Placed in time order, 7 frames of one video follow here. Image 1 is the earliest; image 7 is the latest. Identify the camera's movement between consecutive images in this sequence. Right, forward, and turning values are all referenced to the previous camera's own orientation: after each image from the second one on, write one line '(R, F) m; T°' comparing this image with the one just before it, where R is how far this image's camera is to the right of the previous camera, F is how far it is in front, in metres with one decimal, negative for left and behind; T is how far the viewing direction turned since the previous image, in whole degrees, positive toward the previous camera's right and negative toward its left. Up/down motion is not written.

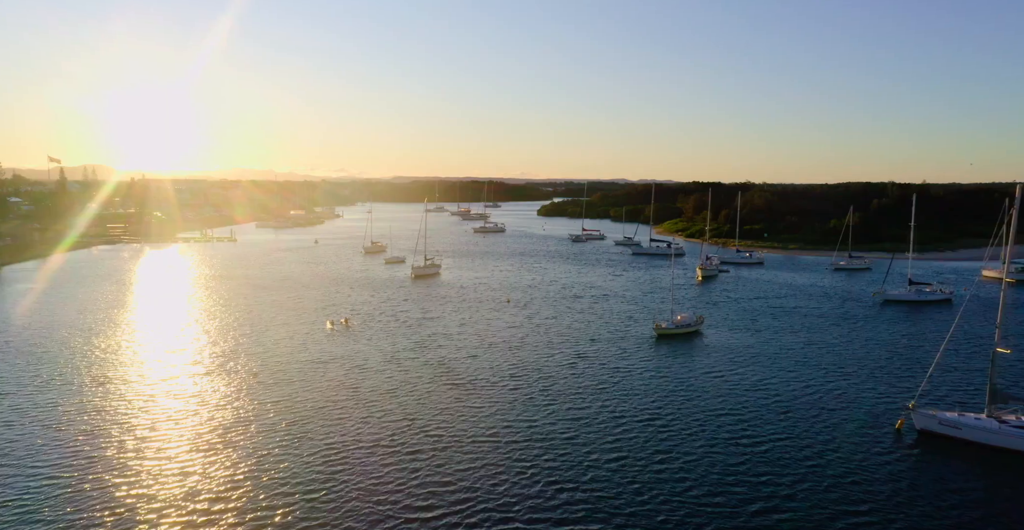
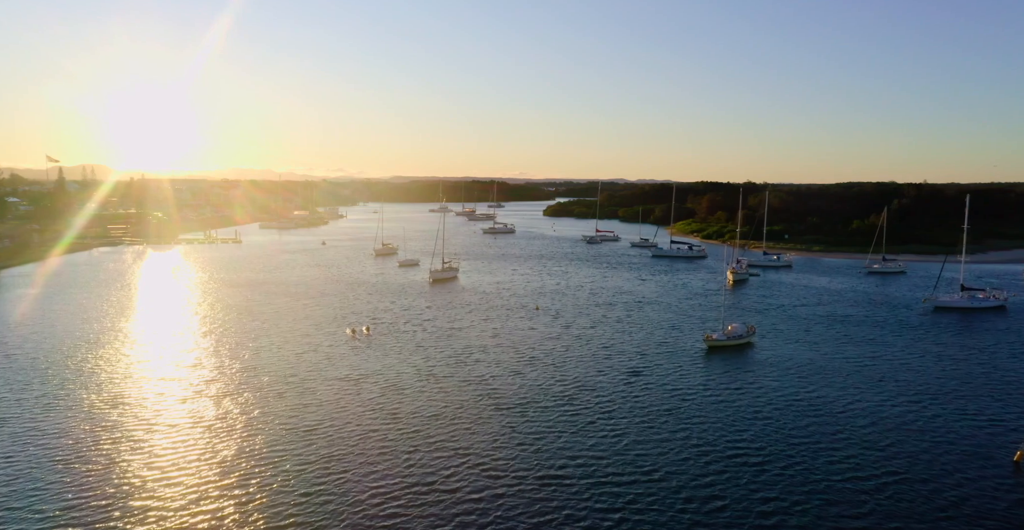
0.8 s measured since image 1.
(-2.3, +3.2) m; 0°
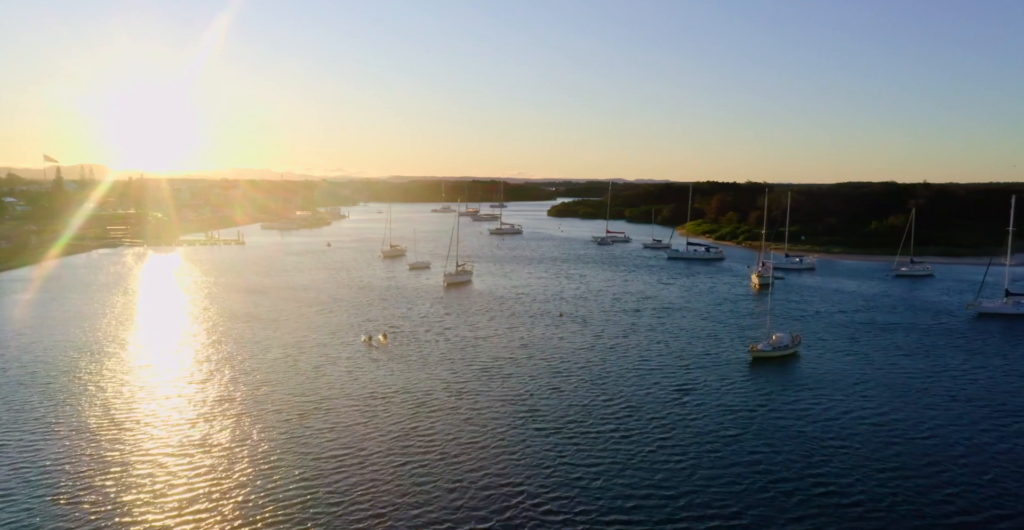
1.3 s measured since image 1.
(-1.8, +2.5) m; 0°
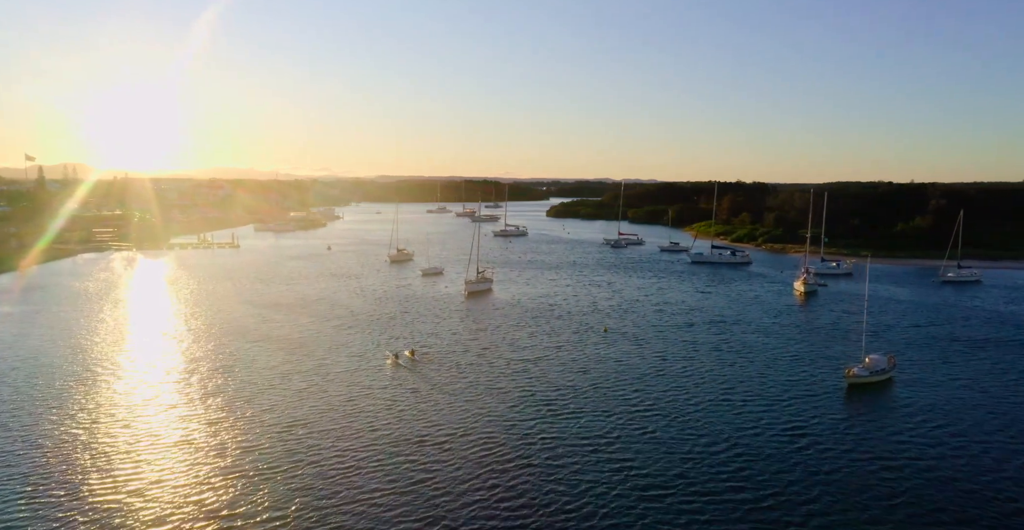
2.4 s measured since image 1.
(-3.4, +5.0) m; +1°
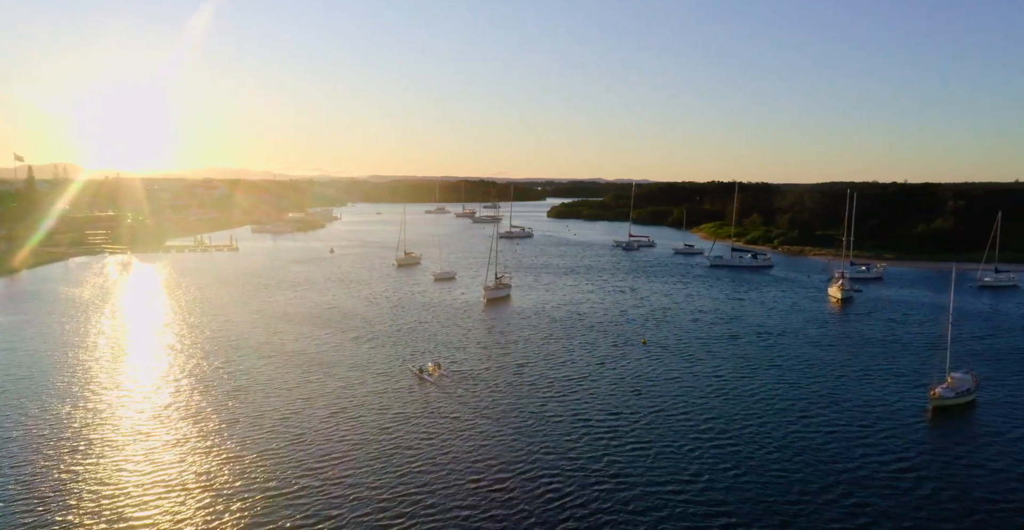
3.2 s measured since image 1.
(-2.4, +3.3) m; +1°
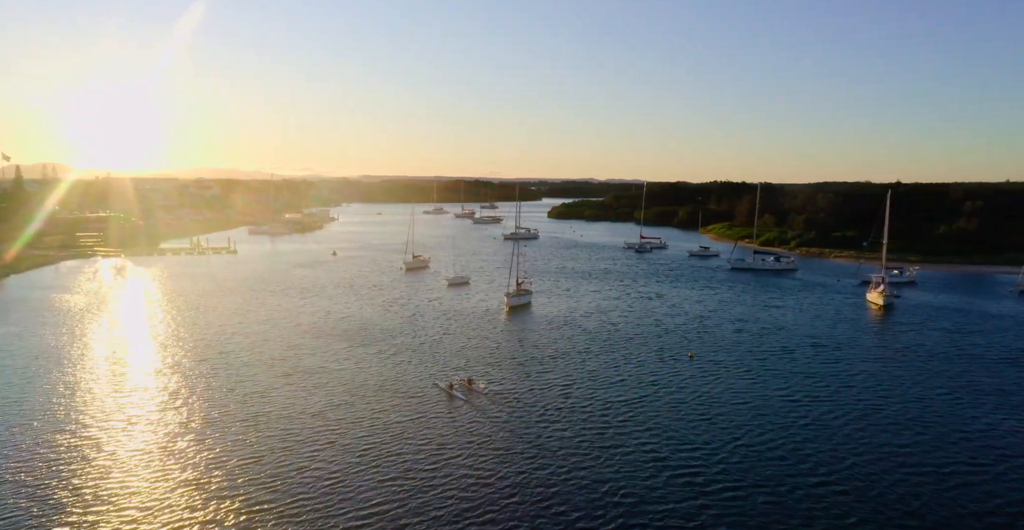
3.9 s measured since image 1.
(-2.5, +3.4) m; +1°
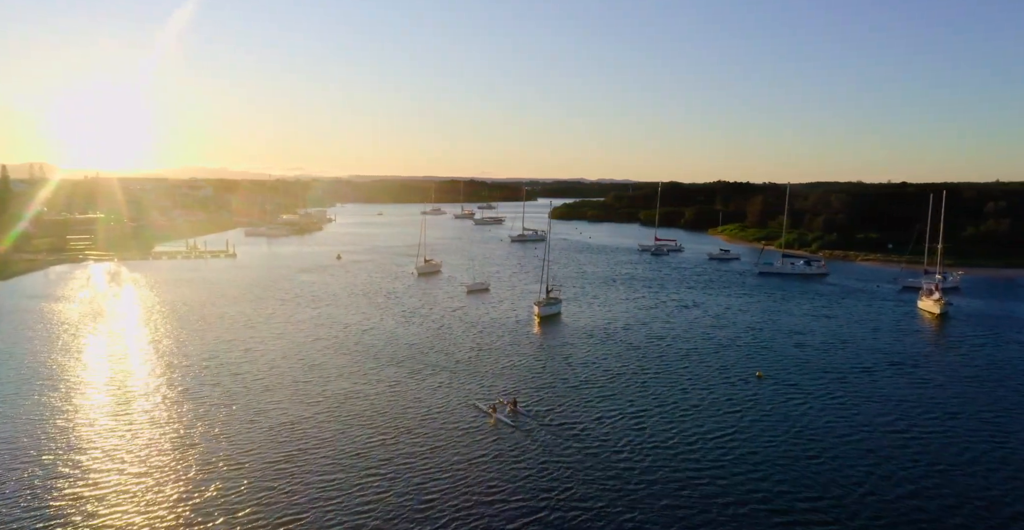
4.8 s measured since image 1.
(-3.0, +4.0) m; +1°
